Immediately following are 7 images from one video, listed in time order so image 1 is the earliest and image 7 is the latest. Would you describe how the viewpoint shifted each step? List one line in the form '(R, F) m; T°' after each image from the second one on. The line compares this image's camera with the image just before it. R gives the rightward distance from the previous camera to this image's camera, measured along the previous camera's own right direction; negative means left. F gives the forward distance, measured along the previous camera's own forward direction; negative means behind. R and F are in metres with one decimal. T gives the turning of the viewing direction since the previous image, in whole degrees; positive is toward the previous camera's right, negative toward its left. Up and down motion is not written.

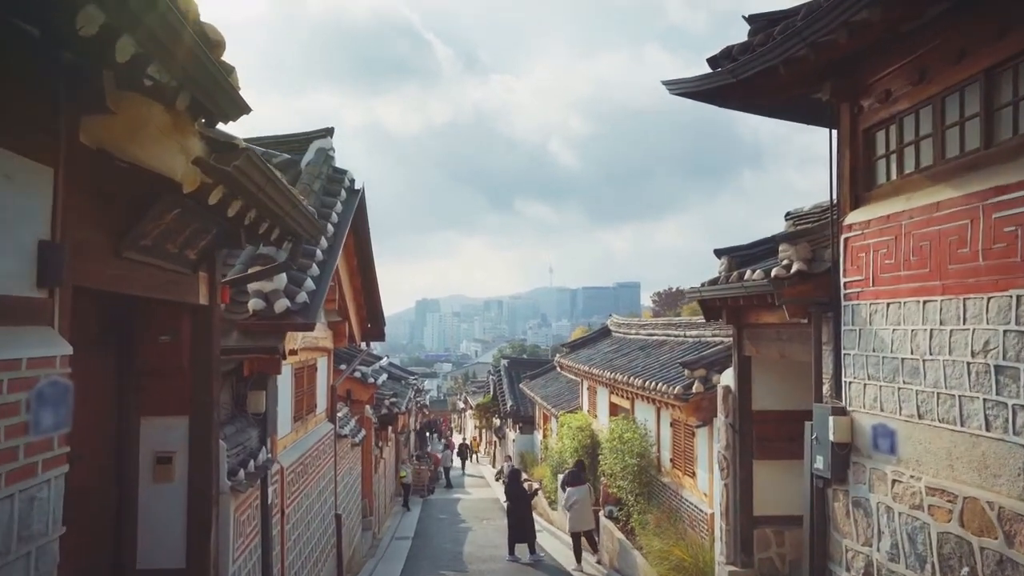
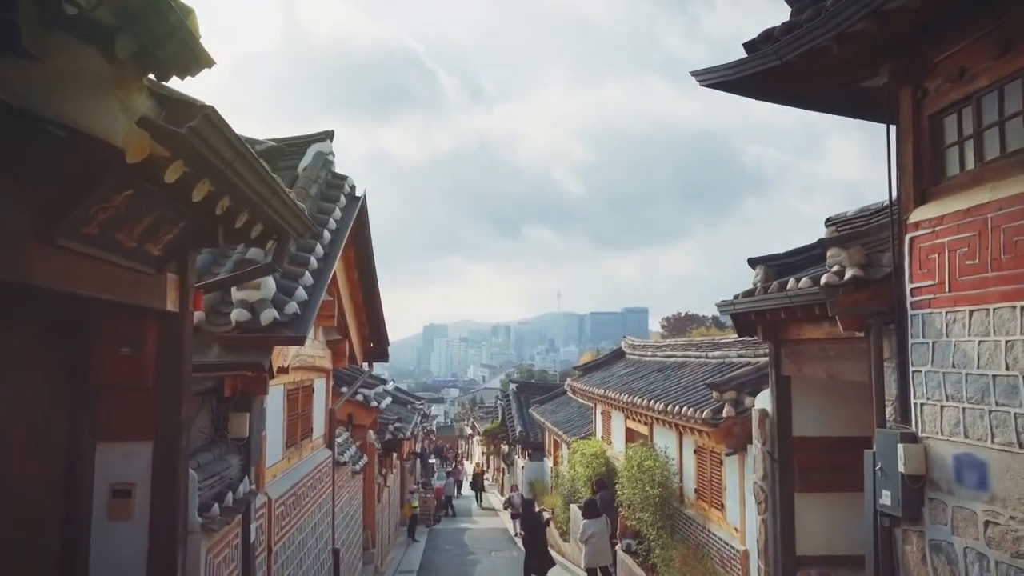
(-0.1, +0.6) m; -1°
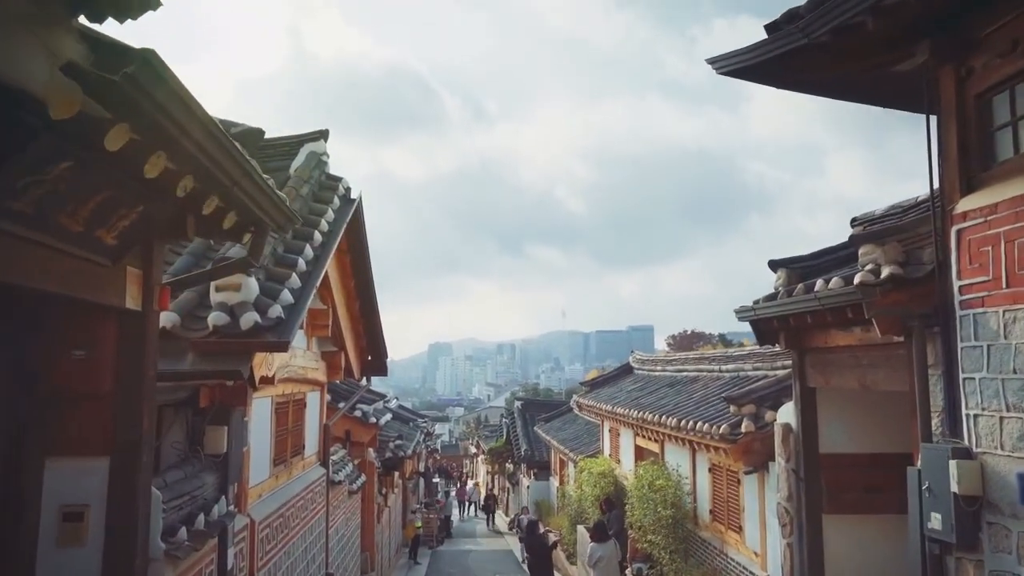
(0.0, +0.4) m; 0°
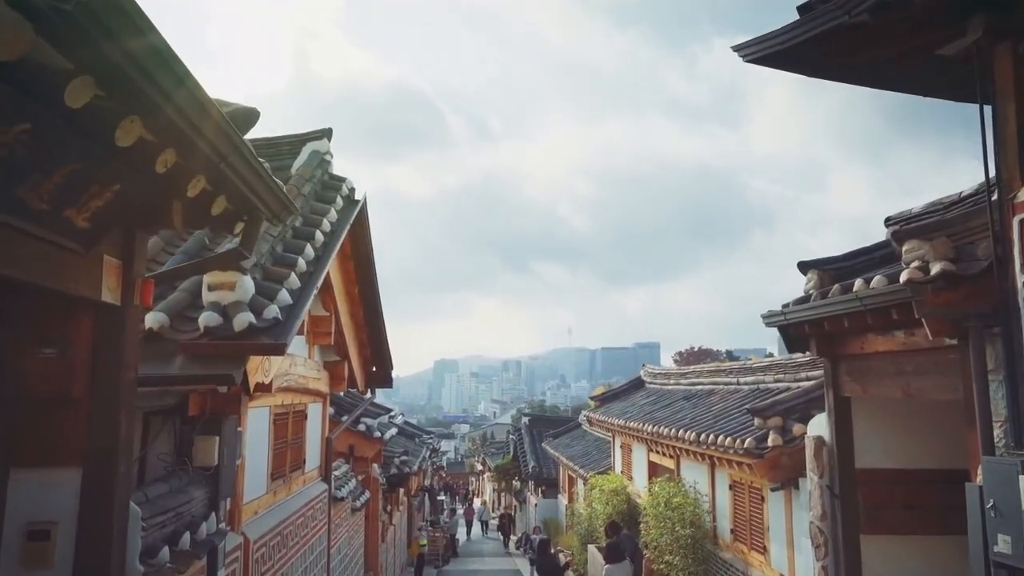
(-0.1, +0.3) m; -1°
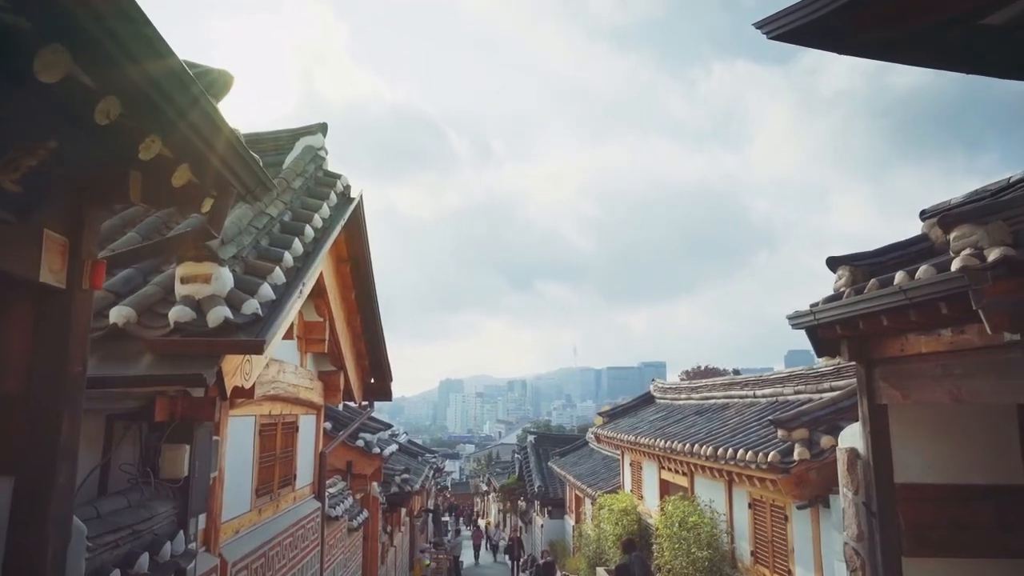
(0.0, +0.4) m; 0°
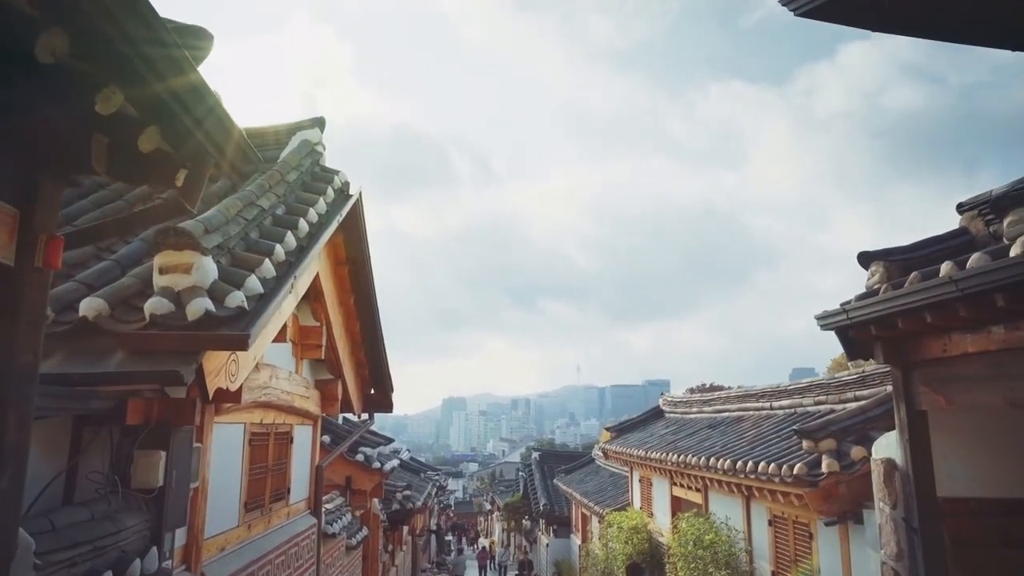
(0.0, +0.3) m; 0°
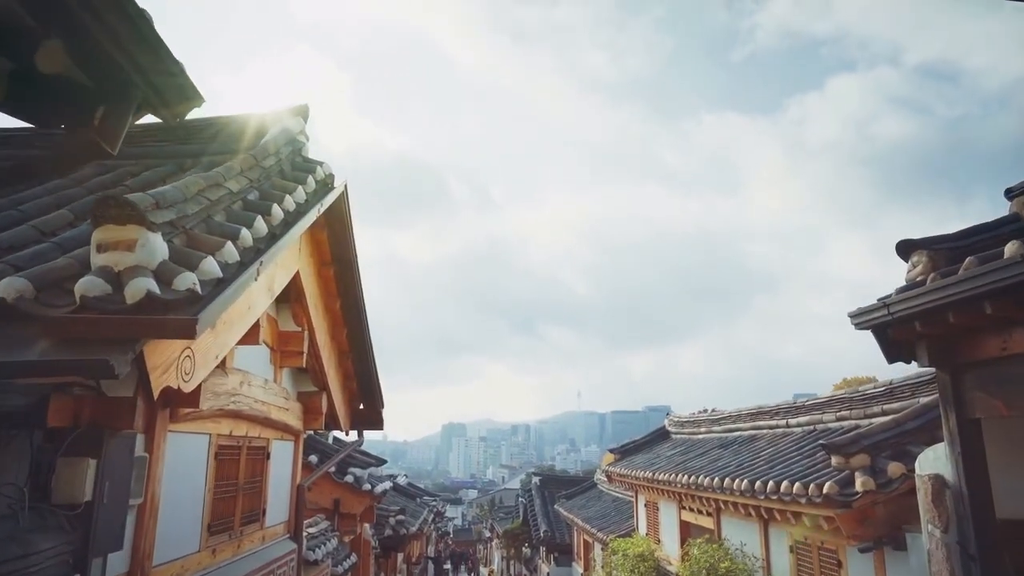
(0.0, +0.5) m; 0°
